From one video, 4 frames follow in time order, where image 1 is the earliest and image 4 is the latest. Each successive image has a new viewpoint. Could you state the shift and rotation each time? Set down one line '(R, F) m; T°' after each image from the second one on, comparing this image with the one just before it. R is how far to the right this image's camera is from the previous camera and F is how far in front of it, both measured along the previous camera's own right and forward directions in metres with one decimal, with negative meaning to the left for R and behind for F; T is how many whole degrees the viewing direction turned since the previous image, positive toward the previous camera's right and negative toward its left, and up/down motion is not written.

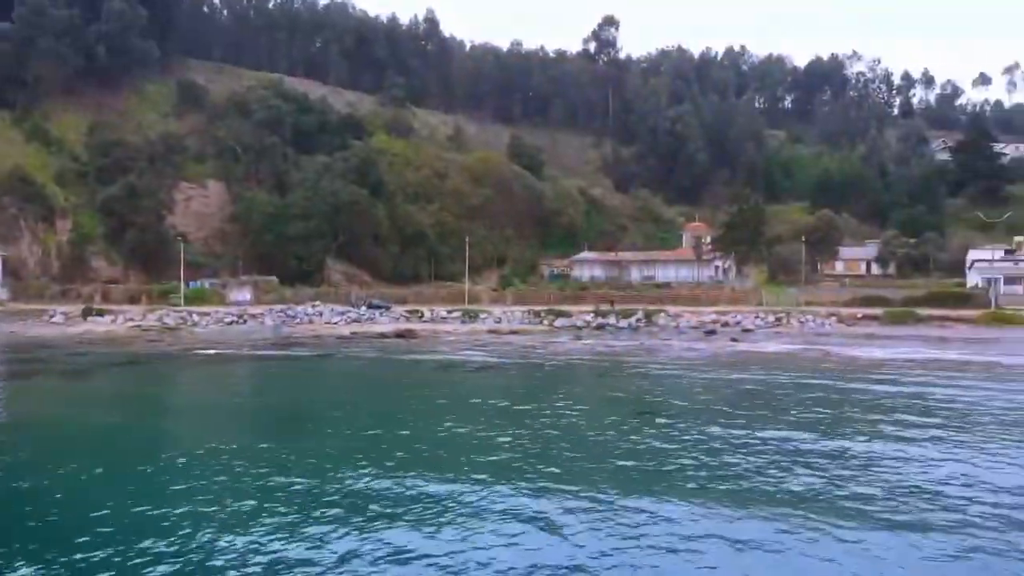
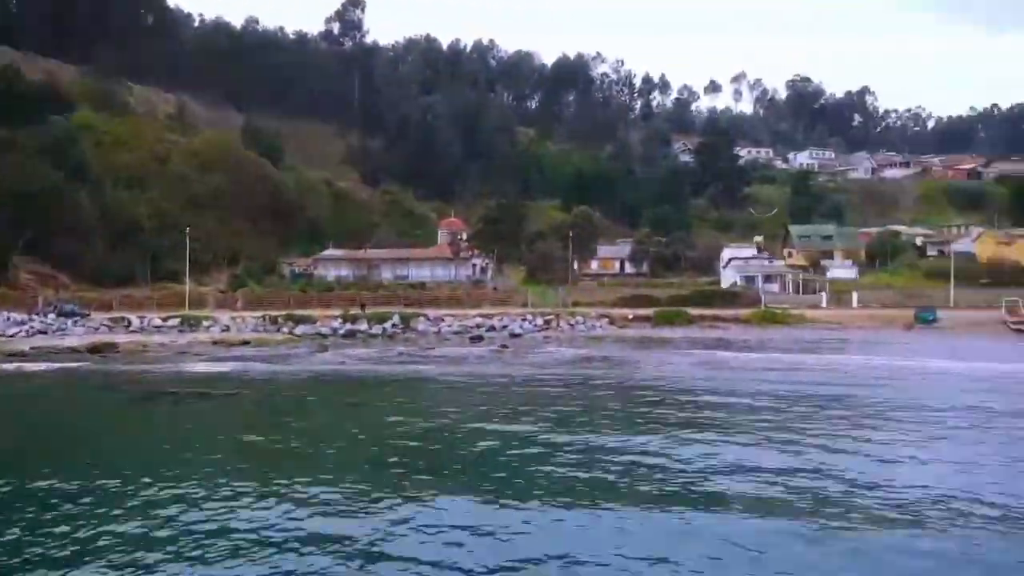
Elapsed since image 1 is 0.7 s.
(+0.4, +5.8) m; +15°
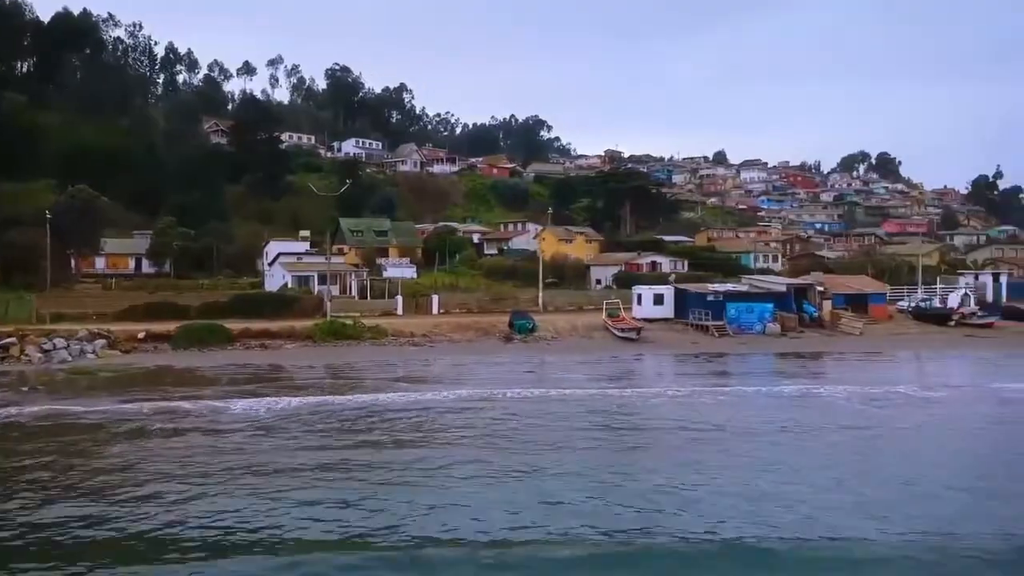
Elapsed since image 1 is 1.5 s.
(+1.8, +10.8) m; +27°
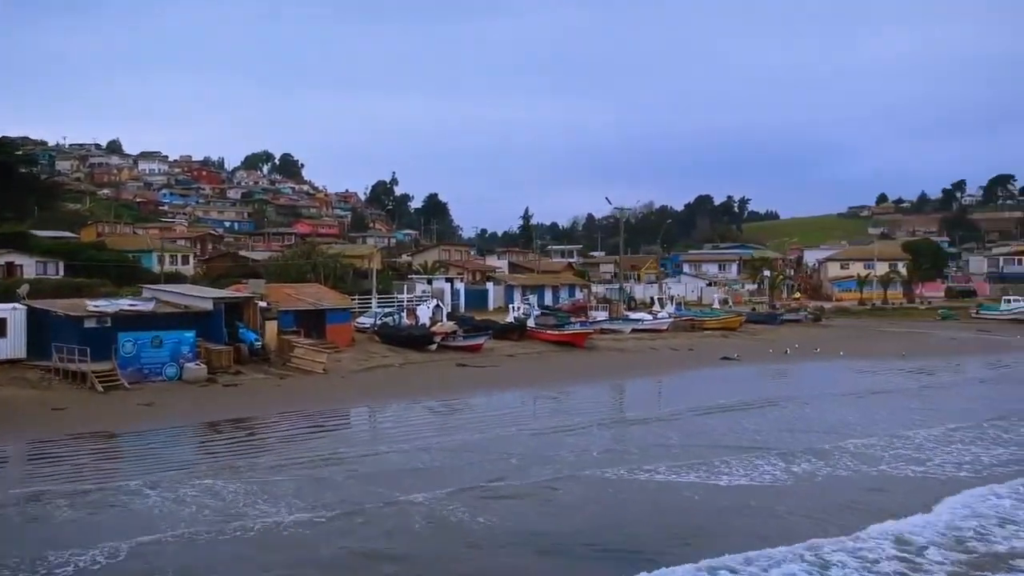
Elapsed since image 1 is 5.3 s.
(+2.7, +11.9) m; +34°
